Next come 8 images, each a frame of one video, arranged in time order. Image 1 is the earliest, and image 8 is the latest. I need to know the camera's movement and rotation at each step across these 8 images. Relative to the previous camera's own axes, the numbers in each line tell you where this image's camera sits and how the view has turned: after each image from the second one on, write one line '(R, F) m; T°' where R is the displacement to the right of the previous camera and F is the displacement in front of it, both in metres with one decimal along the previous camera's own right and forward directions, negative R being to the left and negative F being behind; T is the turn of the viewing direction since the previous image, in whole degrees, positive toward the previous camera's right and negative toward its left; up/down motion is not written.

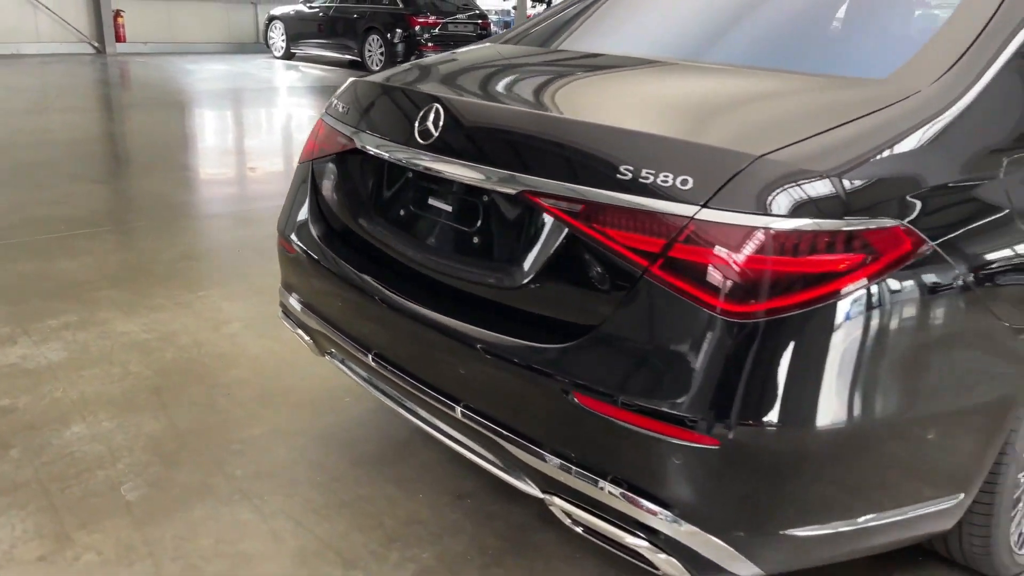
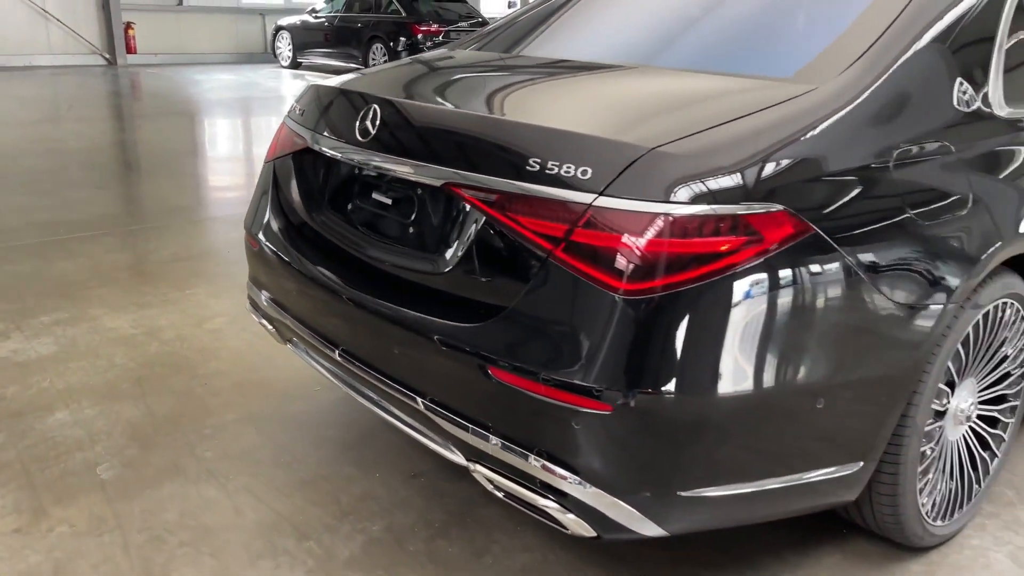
(+0.2, -0.1) m; -1°
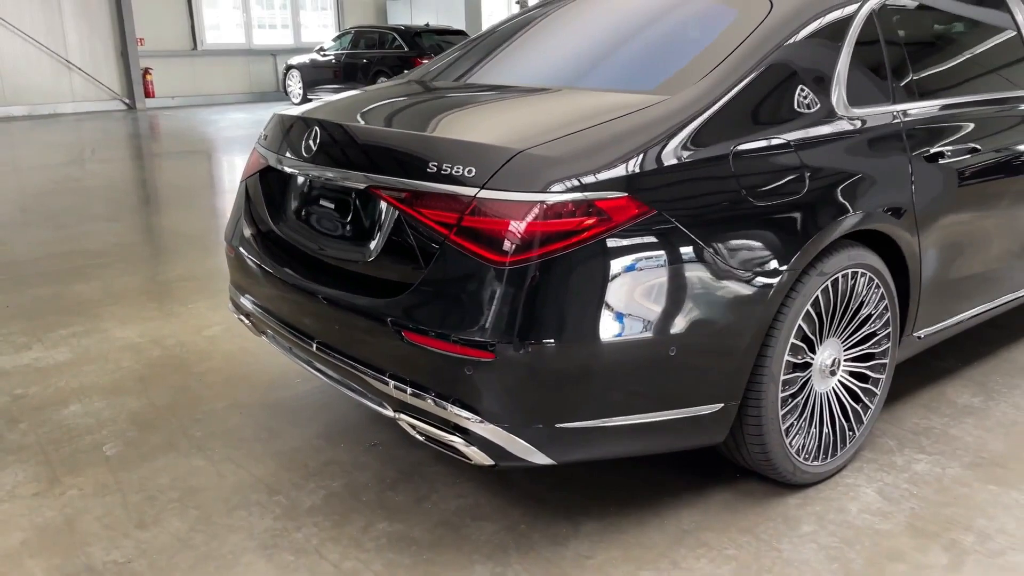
(+0.2, -0.3) m; -2°
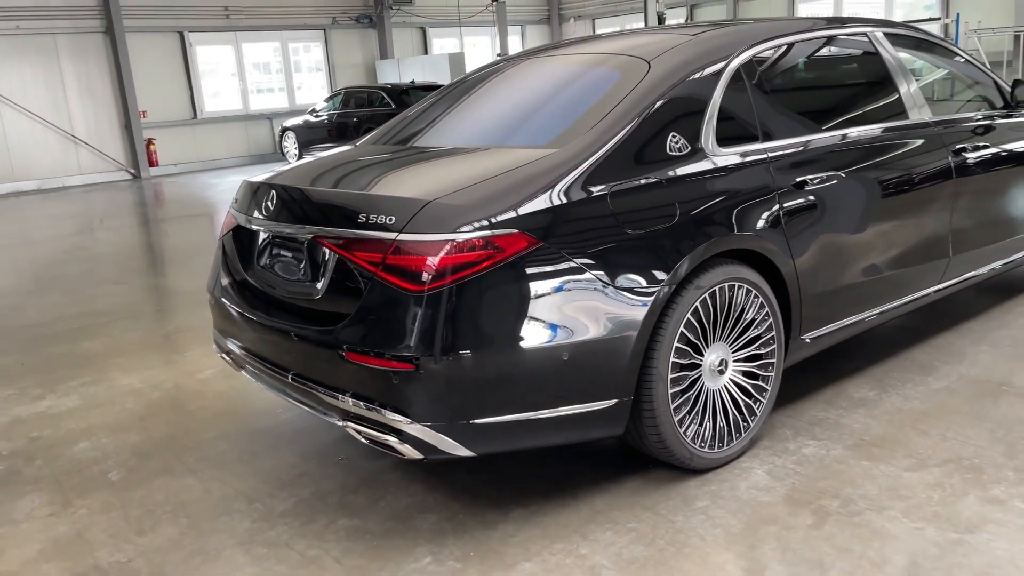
(+0.2, -0.4) m; -1°
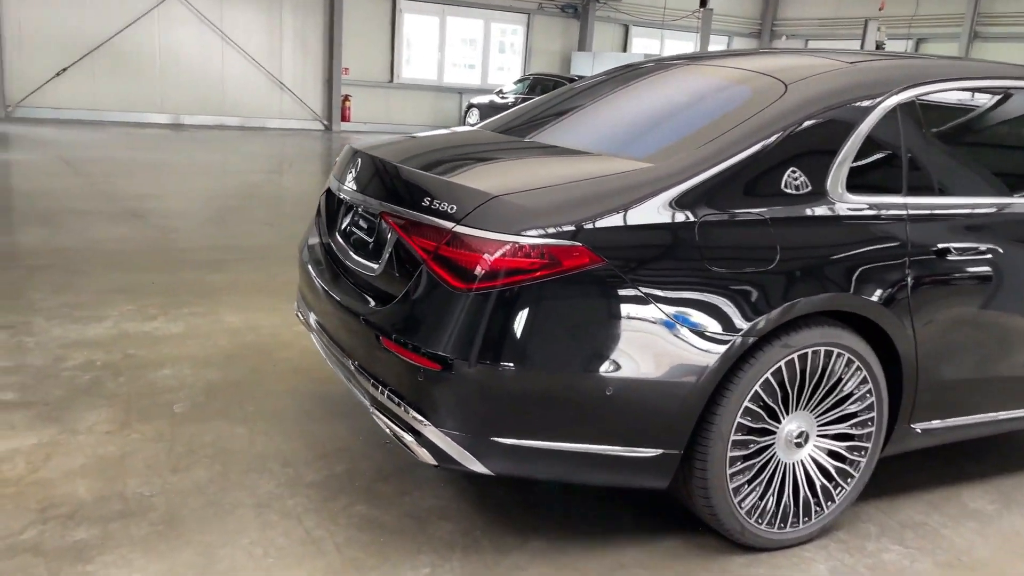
(+0.2, +0.2) m; -11°
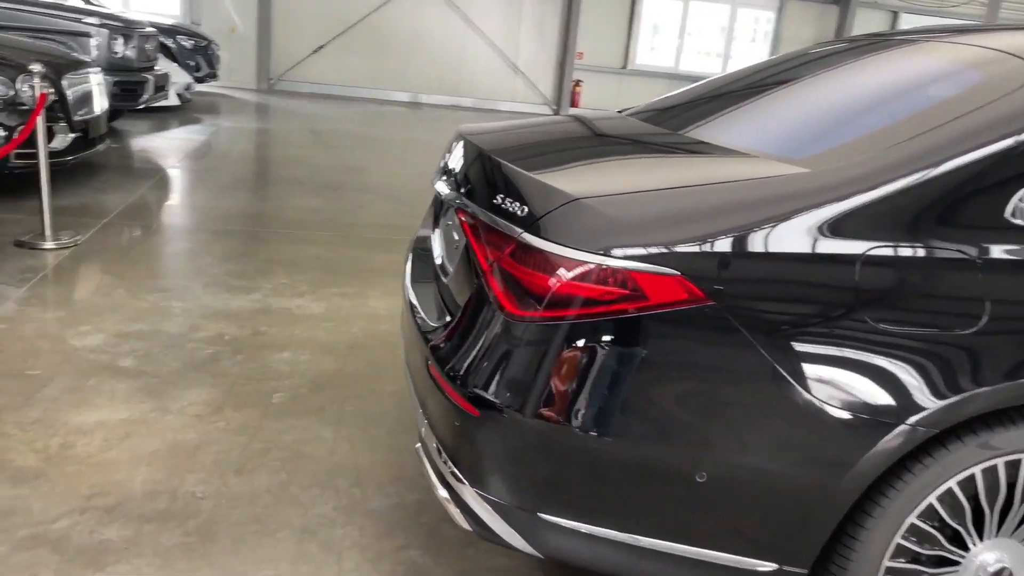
(+0.3, +0.5) m; -16°
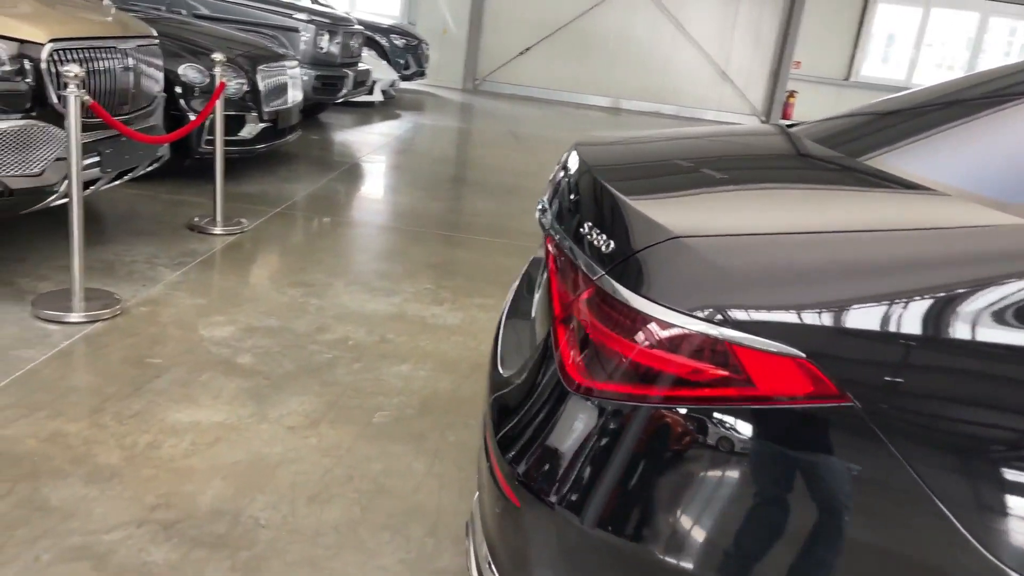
(+0.2, +0.3) m; -13°
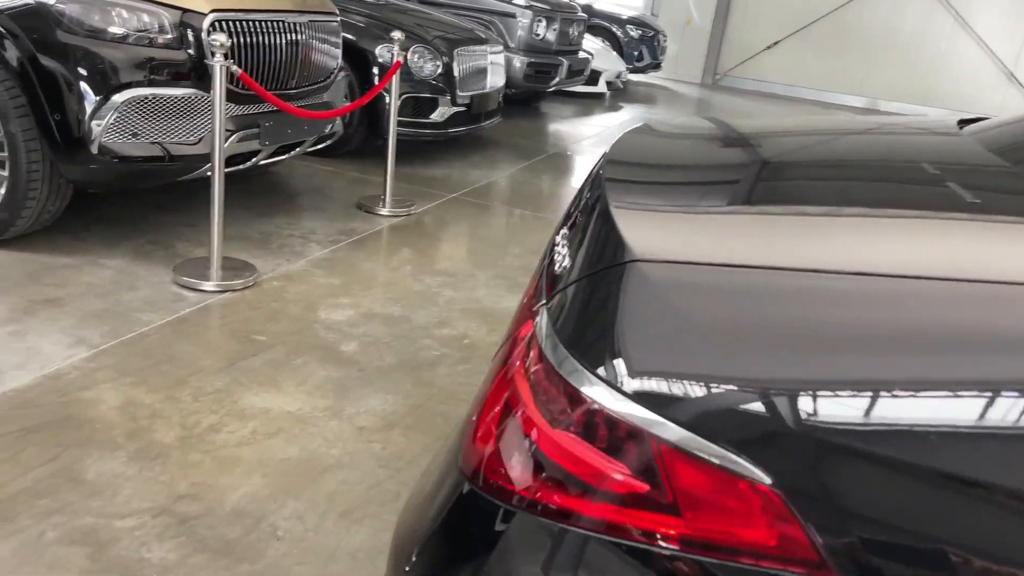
(+0.3, +0.4) m; -16°
